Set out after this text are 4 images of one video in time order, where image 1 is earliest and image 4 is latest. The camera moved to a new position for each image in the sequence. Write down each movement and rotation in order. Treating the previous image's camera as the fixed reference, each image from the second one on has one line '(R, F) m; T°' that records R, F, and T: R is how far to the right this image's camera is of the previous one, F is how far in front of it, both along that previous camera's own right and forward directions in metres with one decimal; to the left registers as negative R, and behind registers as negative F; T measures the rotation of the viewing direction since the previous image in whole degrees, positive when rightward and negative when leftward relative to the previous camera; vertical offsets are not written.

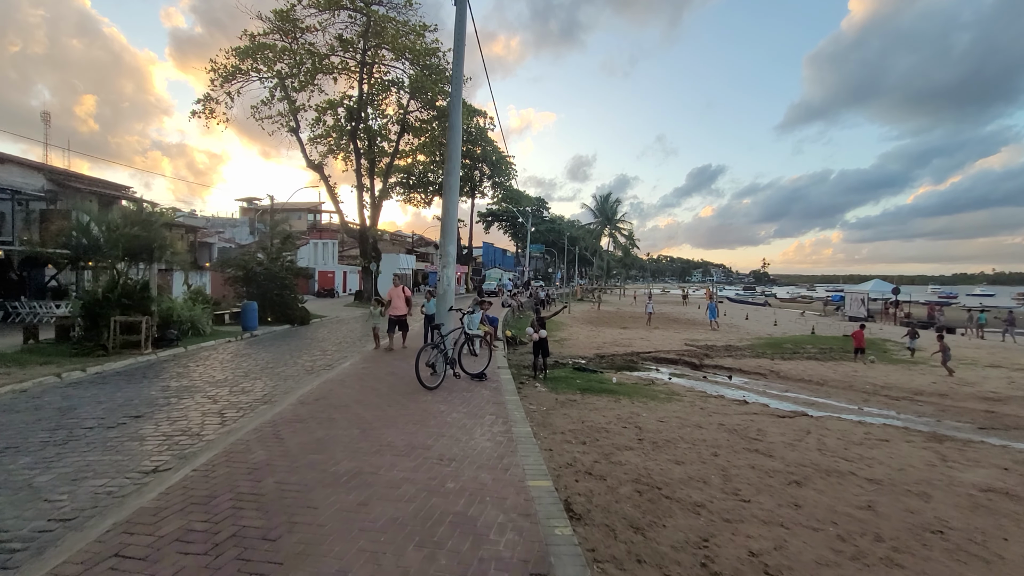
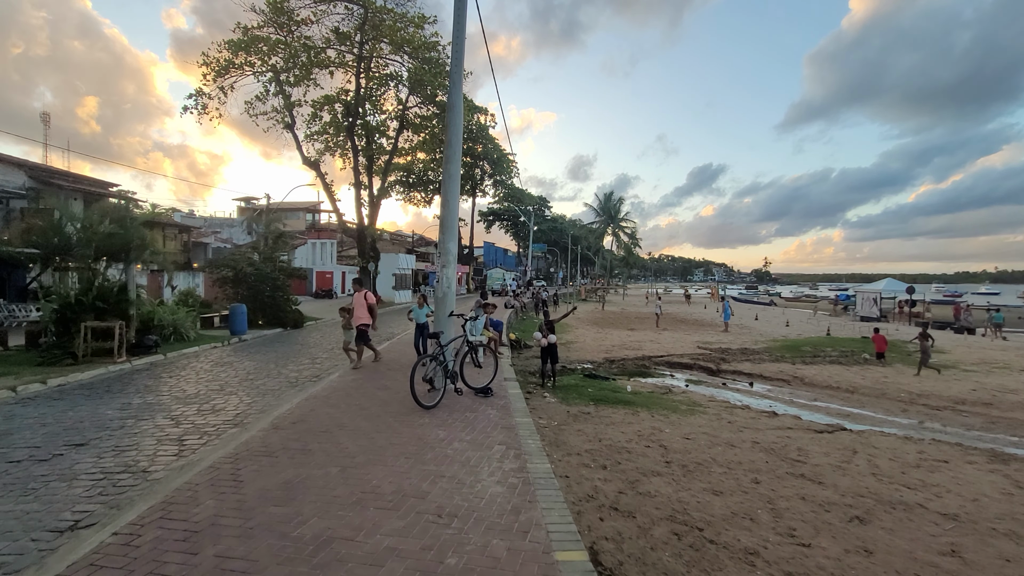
(-0.1, +1.0) m; 0°
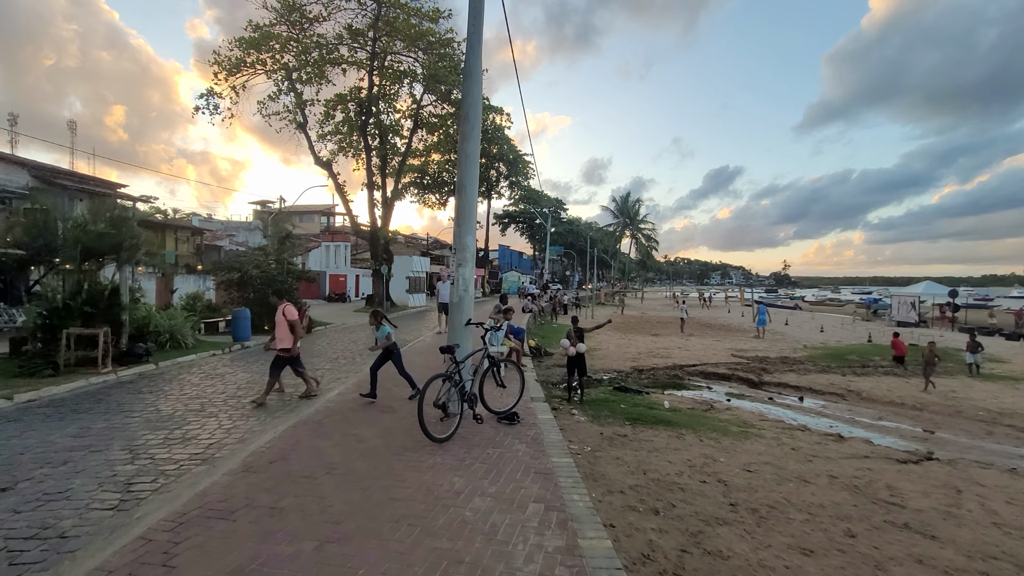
(-0.2, +1.2) m; -2°
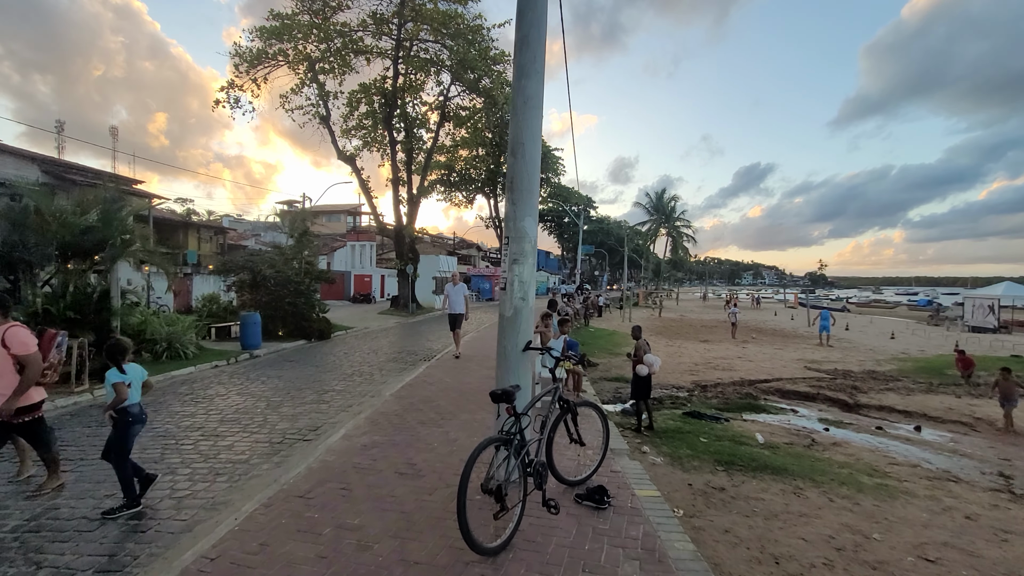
(-0.5, +2.0) m; -3°
